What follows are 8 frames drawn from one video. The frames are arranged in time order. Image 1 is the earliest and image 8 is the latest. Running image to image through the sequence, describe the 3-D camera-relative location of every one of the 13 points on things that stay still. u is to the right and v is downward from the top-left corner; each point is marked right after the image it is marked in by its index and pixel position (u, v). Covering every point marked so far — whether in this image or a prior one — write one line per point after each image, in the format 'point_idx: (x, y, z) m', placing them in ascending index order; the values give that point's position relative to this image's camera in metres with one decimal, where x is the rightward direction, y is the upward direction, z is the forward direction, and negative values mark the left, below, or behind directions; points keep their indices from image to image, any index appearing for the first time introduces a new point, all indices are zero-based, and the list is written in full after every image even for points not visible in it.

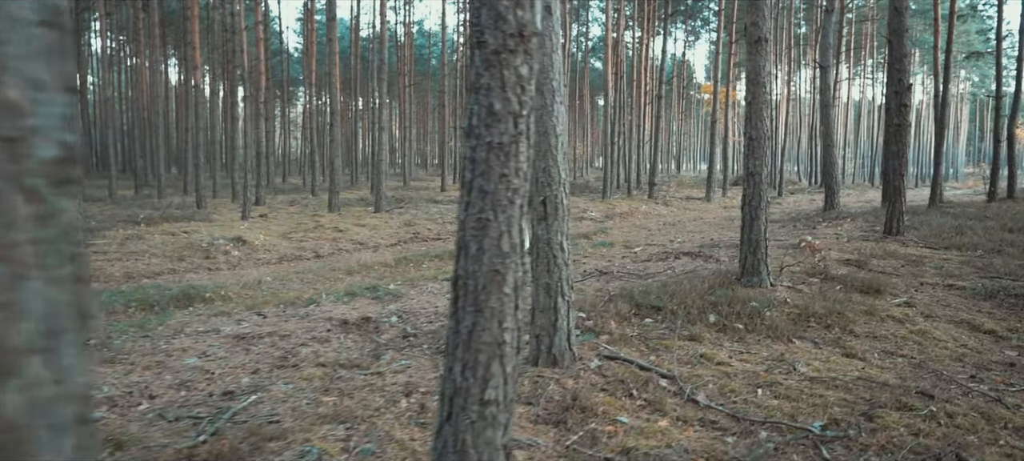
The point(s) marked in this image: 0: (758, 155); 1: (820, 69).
0: (+2.4, +0.8, +6.8) m
1: (+6.7, +3.5, +15.0) m
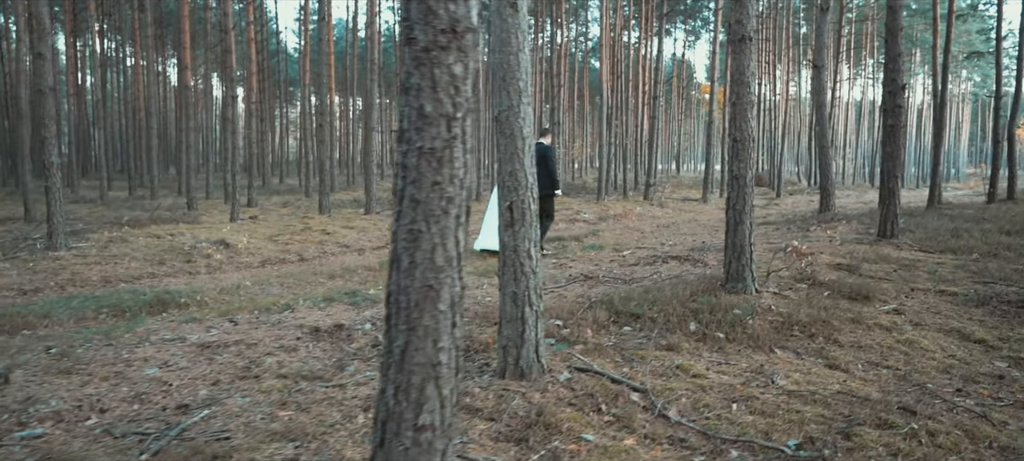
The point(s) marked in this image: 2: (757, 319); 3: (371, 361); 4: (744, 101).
0: (+2.2, +0.7, +6.6) m
1: (+6.5, +3.5, +14.7) m
2: (+2.1, -0.8, +5.9) m
3: (-1.1, -1.0, +5.4) m
4: (+2.2, +1.2, +6.6) m
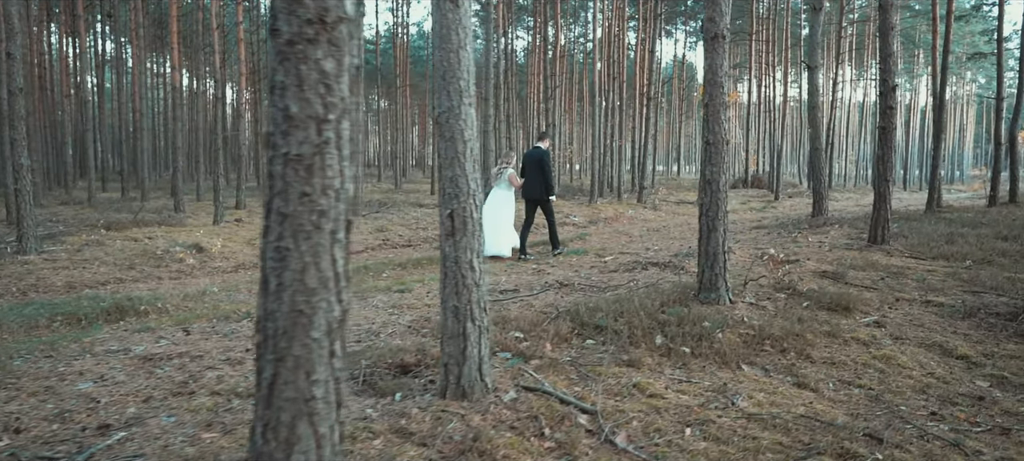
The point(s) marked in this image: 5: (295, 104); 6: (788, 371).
0: (+1.9, +0.6, +6.3) m
1: (+6.2, +3.4, +14.4) m
2: (+1.7, -0.8, +5.6) m
3: (-1.5, -1.1, +5.1) m
4: (+1.9, +1.2, +6.3) m
5: (-0.7, +0.4, +2.1) m
6: (+2.0, -1.0, +5.0) m
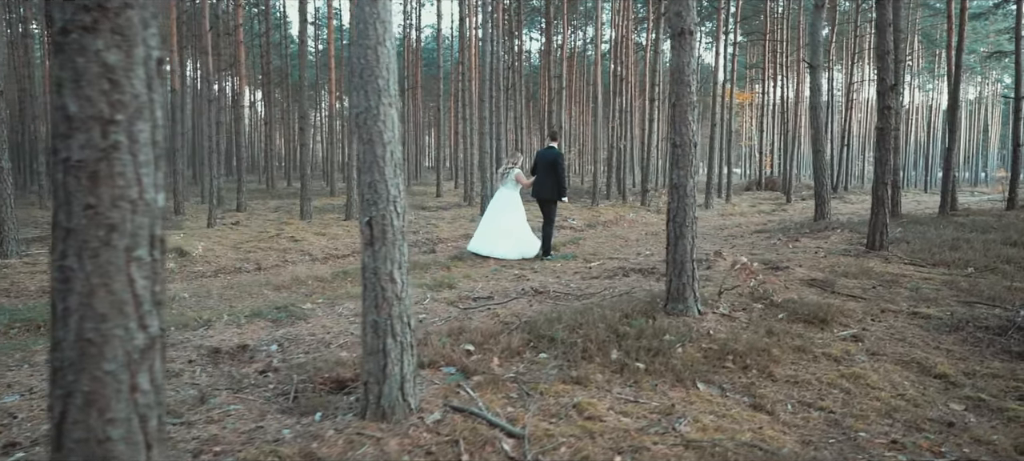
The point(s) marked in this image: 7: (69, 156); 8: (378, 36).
0: (+1.5, +0.6, +5.9) m
1: (+6.0, +3.3, +13.9) m
2: (+1.3, -0.9, +5.2) m
3: (-1.9, -1.1, +4.9) m
4: (+1.5, +1.1, +5.9) m
5: (-1.2, +0.3, +1.8) m
6: (+1.6, -1.1, +4.6) m
7: (-1.2, +0.2, +1.9) m
8: (-0.8, +1.1, +3.9) m
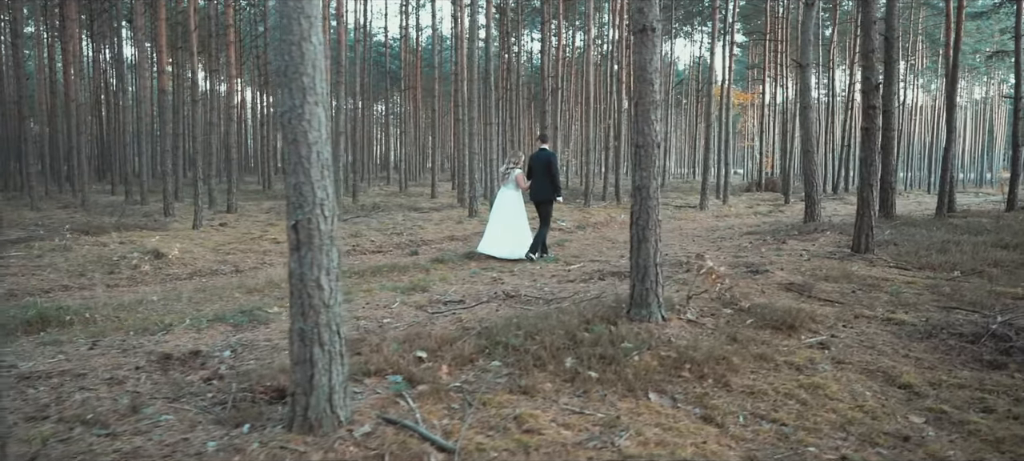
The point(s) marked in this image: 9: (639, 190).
0: (+1.1, +0.6, +5.7) m
1: (+5.7, +3.2, +13.7) m
2: (+1.0, -0.9, +5.1) m
3: (-2.3, -1.2, +4.7) m
4: (+1.1, +1.1, +5.7) m
5: (-1.6, +0.3, +1.7) m
6: (+1.2, -1.1, +4.4) m
7: (-1.6, +0.2, +1.7) m
8: (-1.1, +1.1, +3.7) m
9: (+1.1, +0.3, +5.7) m
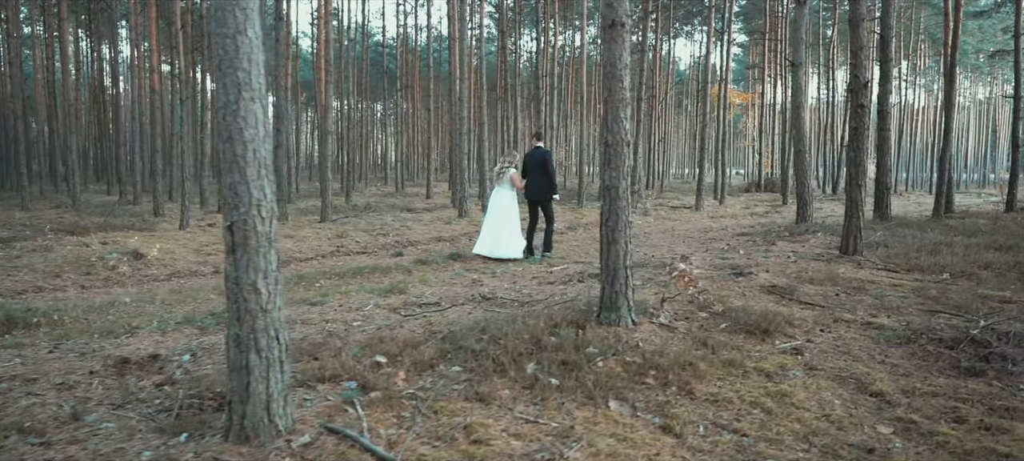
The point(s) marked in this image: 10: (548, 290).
0: (+0.8, +0.6, +5.6) m
1: (+5.5, +3.2, +13.5) m
2: (+0.7, -0.9, +4.9) m
3: (-2.5, -1.2, +4.5) m
4: (+0.8, +1.1, +5.6) m
5: (-1.9, +0.3, +1.5) m
6: (+0.9, -1.1, +4.3) m
7: (-1.9, +0.2, +1.5) m
8: (-1.4, +1.1, +3.6) m
9: (+0.8, +0.3, +5.6) m
10: (+0.4, -0.7, +8.1) m
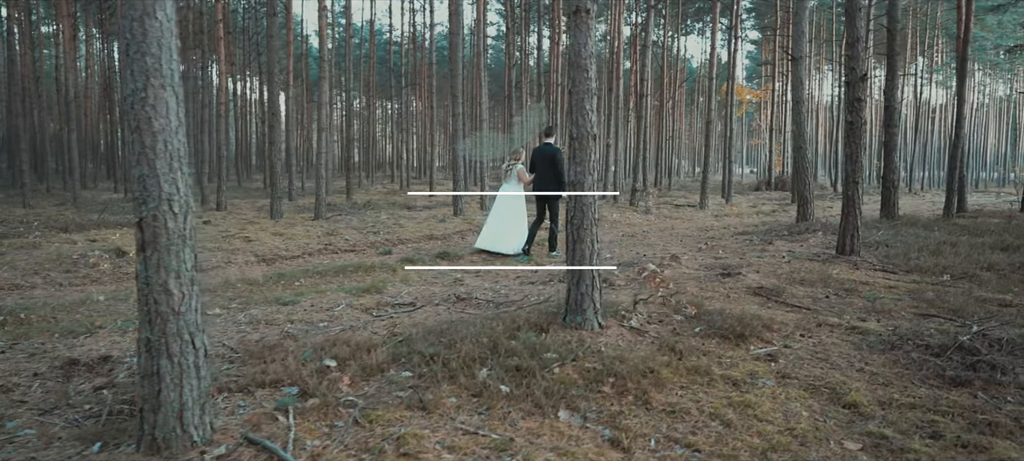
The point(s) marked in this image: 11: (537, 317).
0: (+0.5, +0.6, +5.3) m
1: (+5.4, +3.2, +13.1) m
2: (+0.4, -0.9, +4.6) m
3: (-2.9, -1.1, +4.3) m
4: (+0.5, +1.1, +5.3) m
5: (-2.3, +0.3, +1.3) m
6: (+0.6, -1.1, +4.0) m
7: (-2.3, +0.2, +1.3) m
8: (-1.8, +1.1, +3.3) m
9: (+0.5, +0.3, +5.3) m
10: (+0.2, -0.7, +7.8) m
11: (+0.2, -0.7, +5.7) m
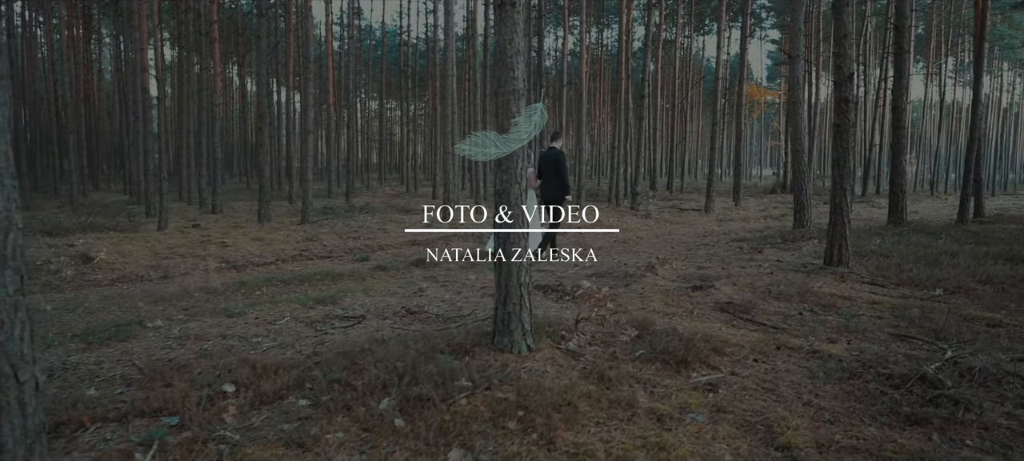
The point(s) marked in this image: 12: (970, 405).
0: (0.0, +0.5, +4.8) m
1: (+5.1, +3.1, +12.5) m
2: (-0.2, -1.0, +4.2) m
3: (-3.5, -1.2, +4.0) m
4: (0.0, +1.0, +4.8) m
5: (-2.9, +0.2, +0.9) m
6: (0.0, -1.2, +3.5) m
7: (-3.0, +0.1, +1.0) m
8: (-2.4, +1.0, +3.0) m
9: (-0.1, +0.2, +4.8) m
10: (-0.3, -0.8, +7.4) m
11: (-0.3, -0.8, +5.2) m
12: (+2.7, -1.0, +4.1) m
